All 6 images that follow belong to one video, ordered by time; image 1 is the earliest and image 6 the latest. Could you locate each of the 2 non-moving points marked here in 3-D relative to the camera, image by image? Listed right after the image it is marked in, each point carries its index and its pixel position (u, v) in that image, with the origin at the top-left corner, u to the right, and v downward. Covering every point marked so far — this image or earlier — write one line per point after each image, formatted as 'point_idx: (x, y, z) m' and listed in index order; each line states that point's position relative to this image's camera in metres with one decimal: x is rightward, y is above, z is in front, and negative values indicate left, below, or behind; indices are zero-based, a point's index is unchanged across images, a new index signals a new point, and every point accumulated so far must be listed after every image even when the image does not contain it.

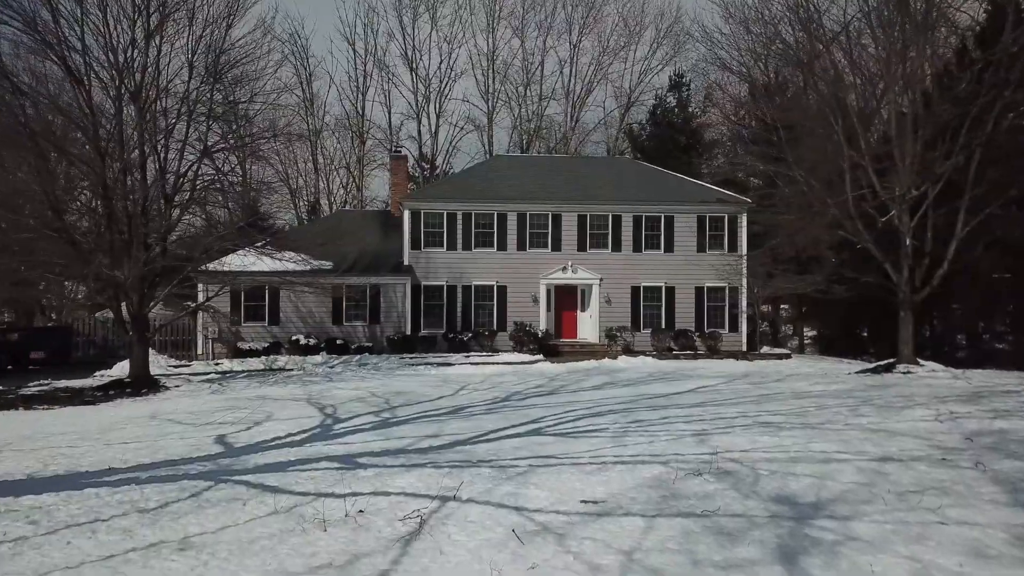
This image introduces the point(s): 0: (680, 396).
0: (+2.5, -1.7, +15.5) m
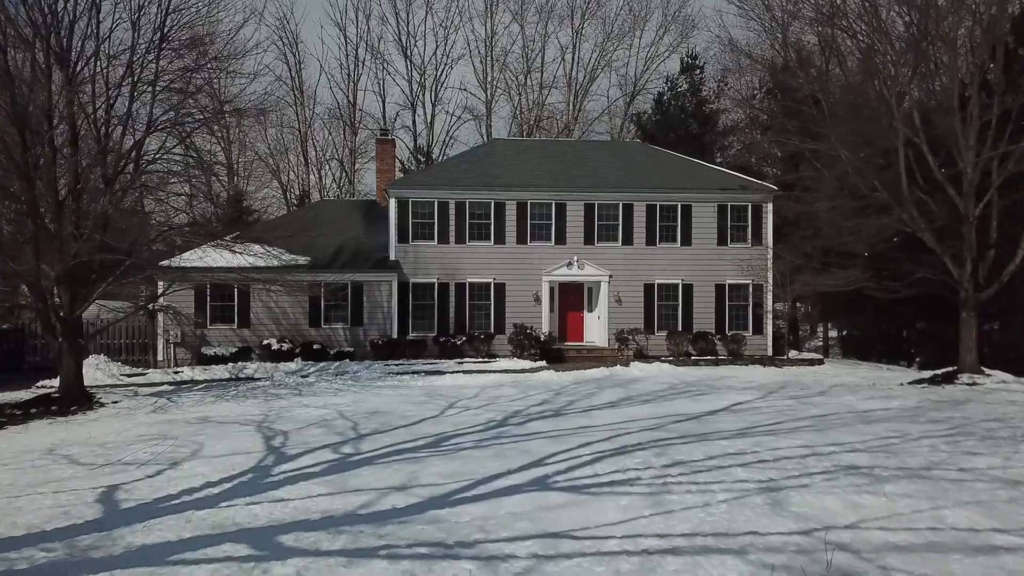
0: (+2.5, -1.6, +12.6) m
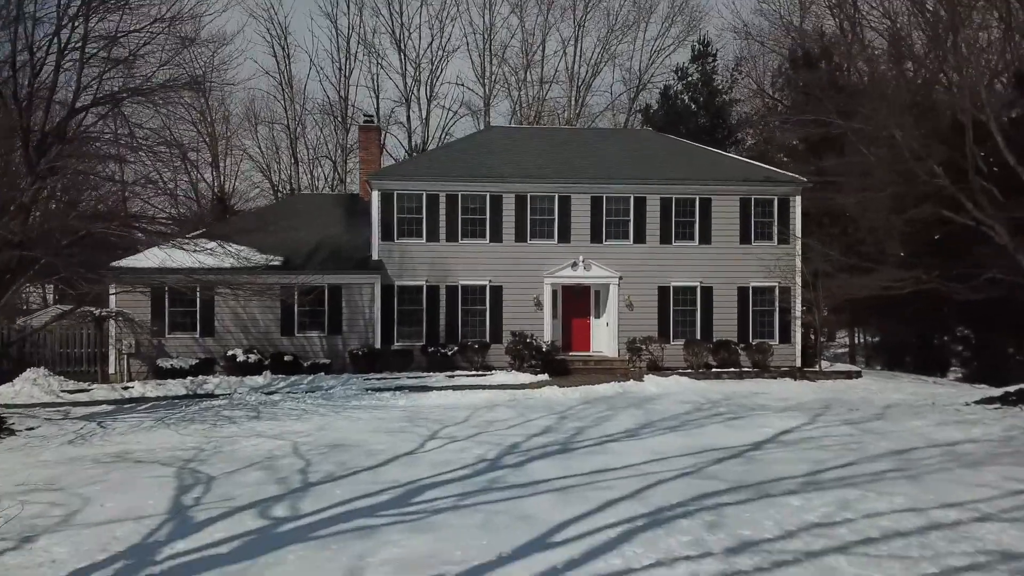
0: (+2.5, -1.7, +9.9) m
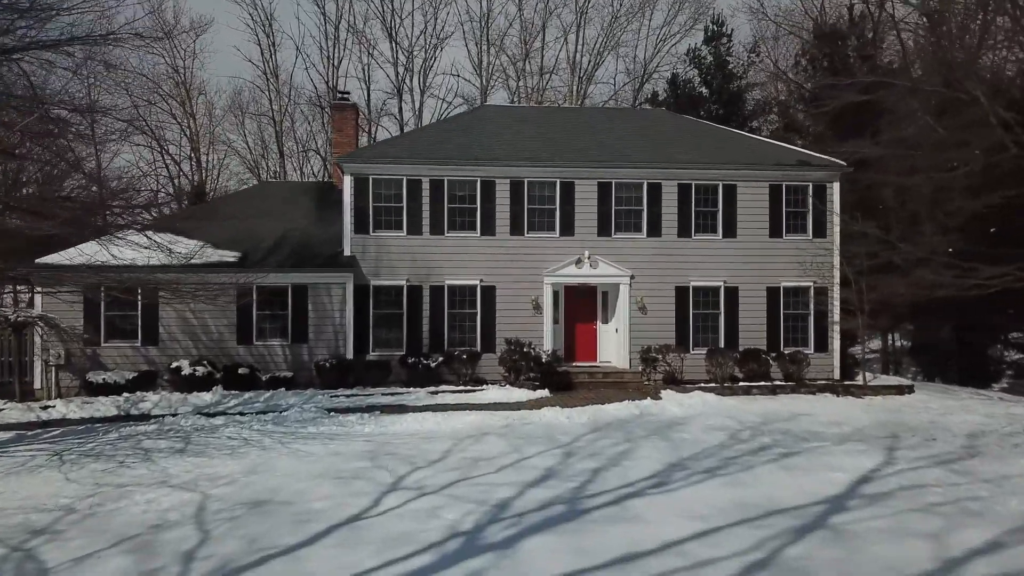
0: (+2.4, -1.7, +7.0) m
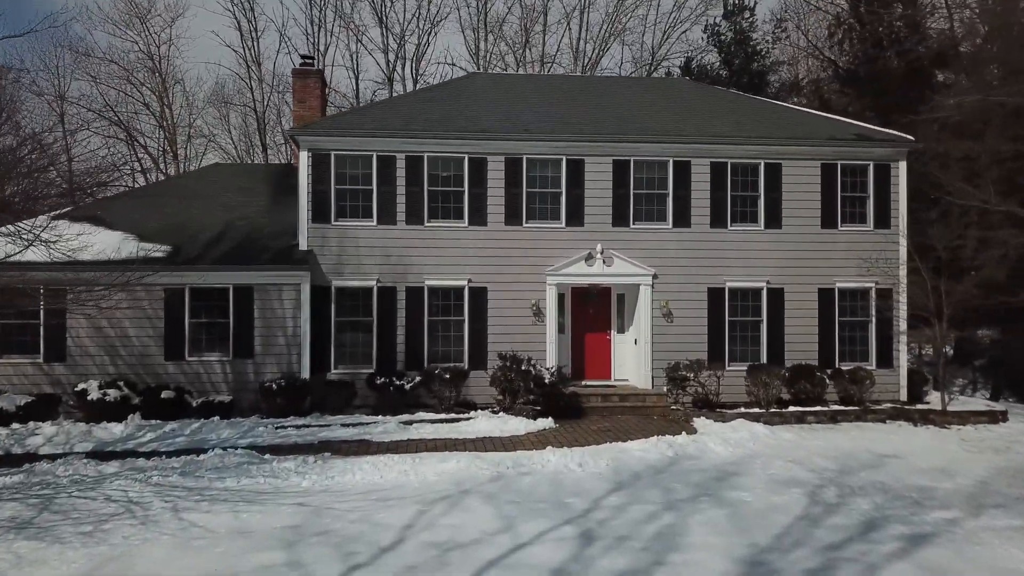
0: (+2.3, -1.7, +3.5) m
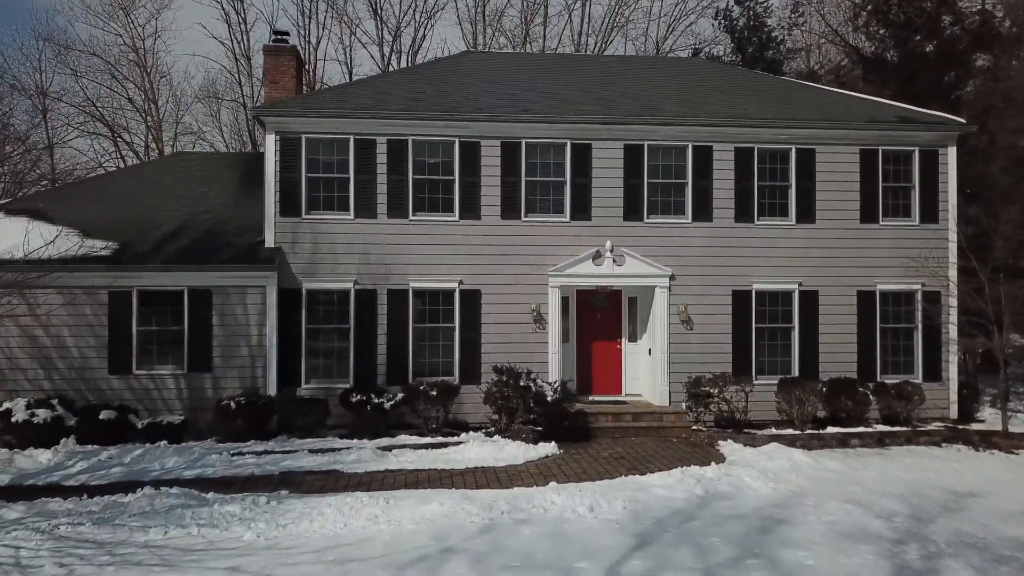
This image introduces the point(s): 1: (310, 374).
0: (+2.2, -1.7, +1.5) m
1: (-2.6, -1.1, +13.0) m
